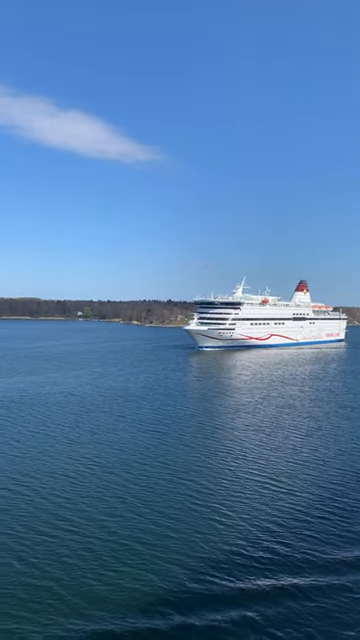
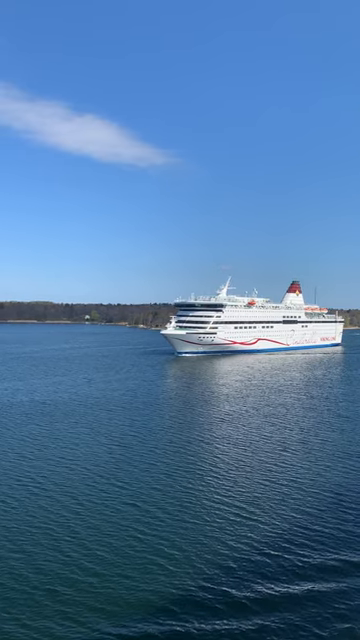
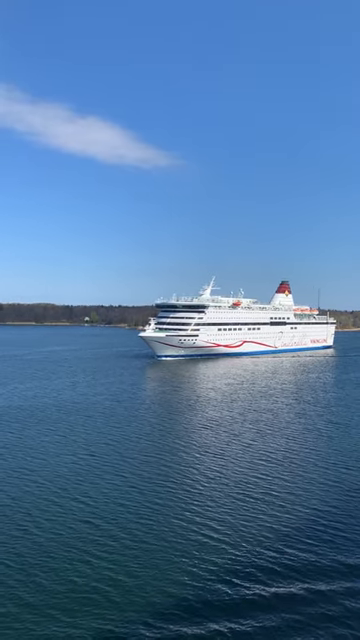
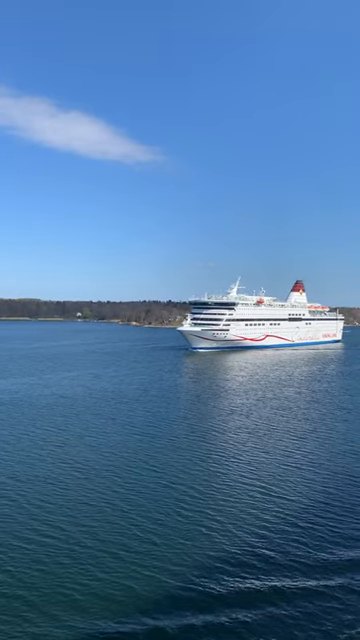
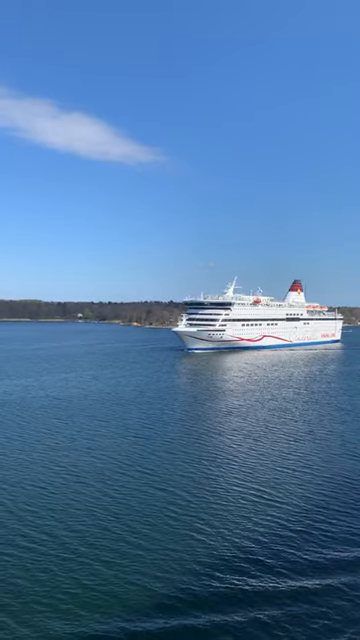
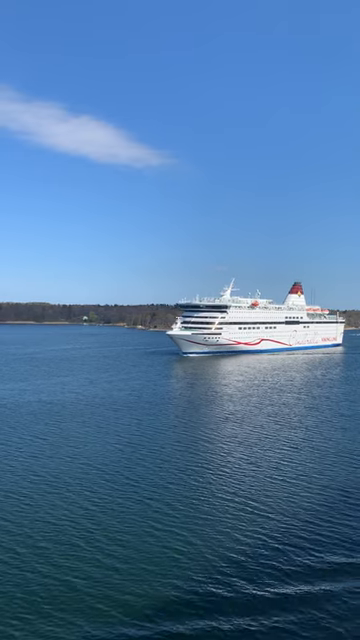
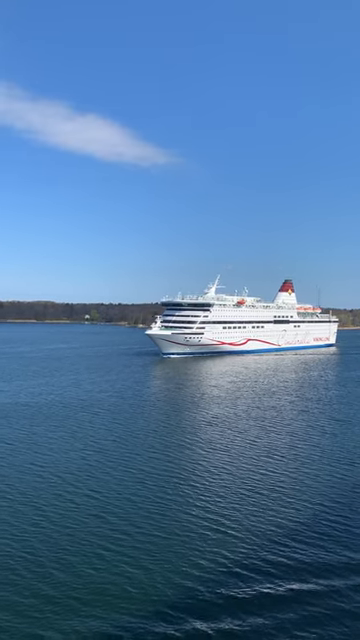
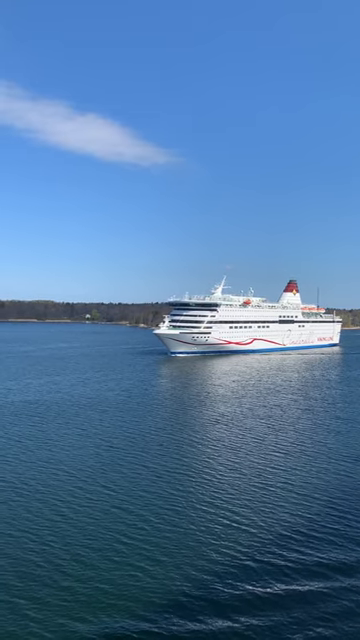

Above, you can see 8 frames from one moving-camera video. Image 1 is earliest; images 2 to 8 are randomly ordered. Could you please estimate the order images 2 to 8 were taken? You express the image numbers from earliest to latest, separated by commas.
4, 5, 6, 2, 8, 7, 3
